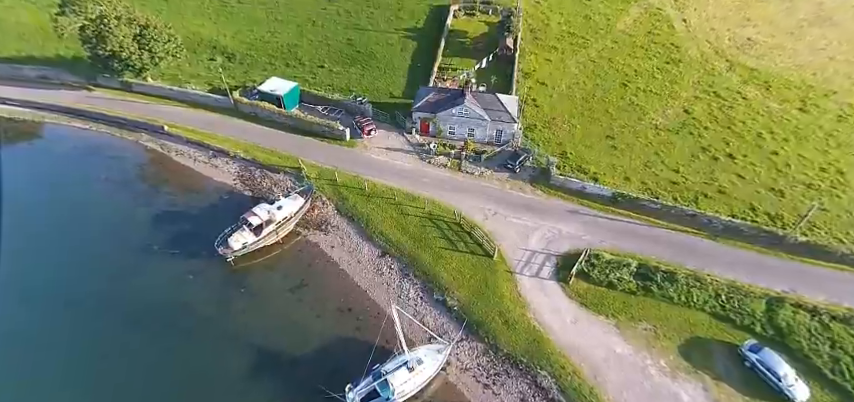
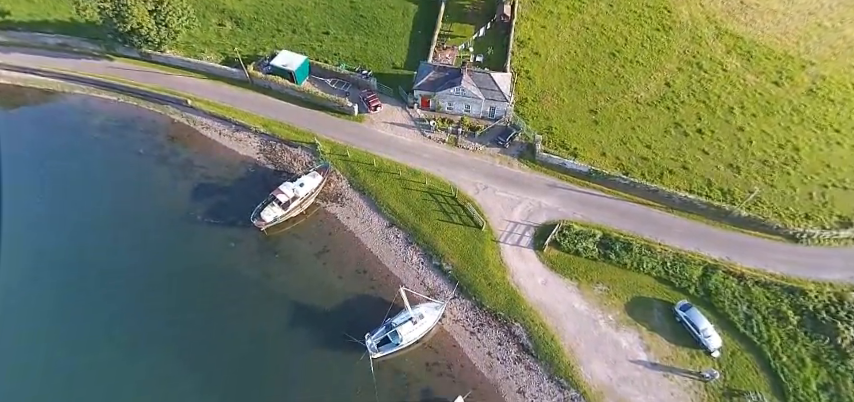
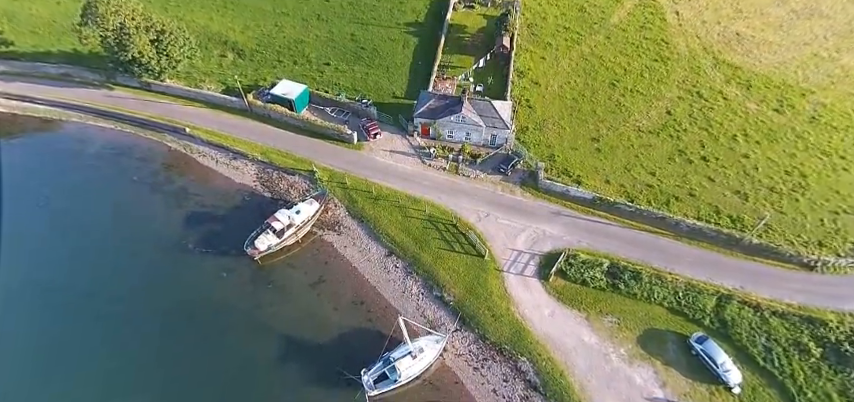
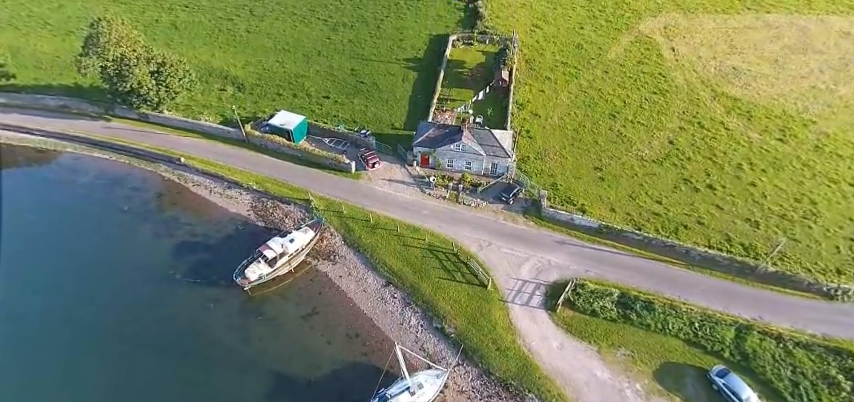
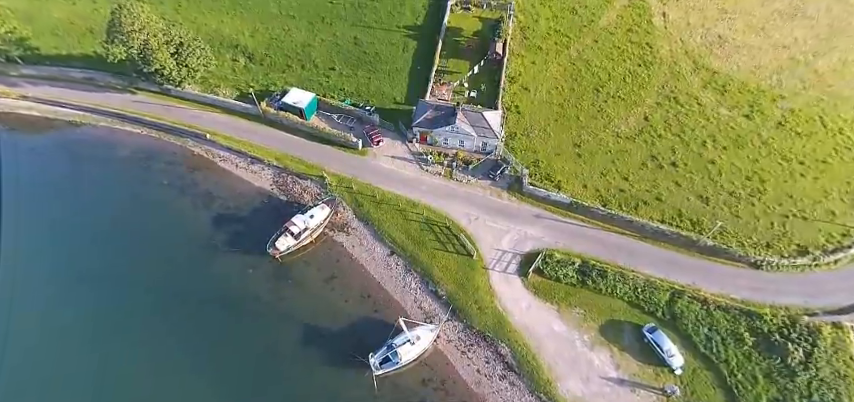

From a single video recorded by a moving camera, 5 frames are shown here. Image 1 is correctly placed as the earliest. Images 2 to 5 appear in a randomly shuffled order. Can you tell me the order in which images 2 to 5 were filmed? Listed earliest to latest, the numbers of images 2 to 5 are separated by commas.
4, 3, 2, 5
